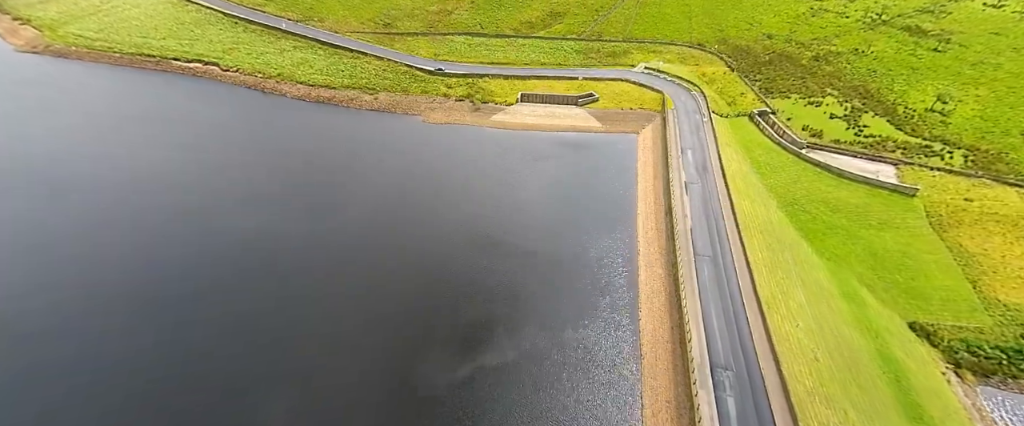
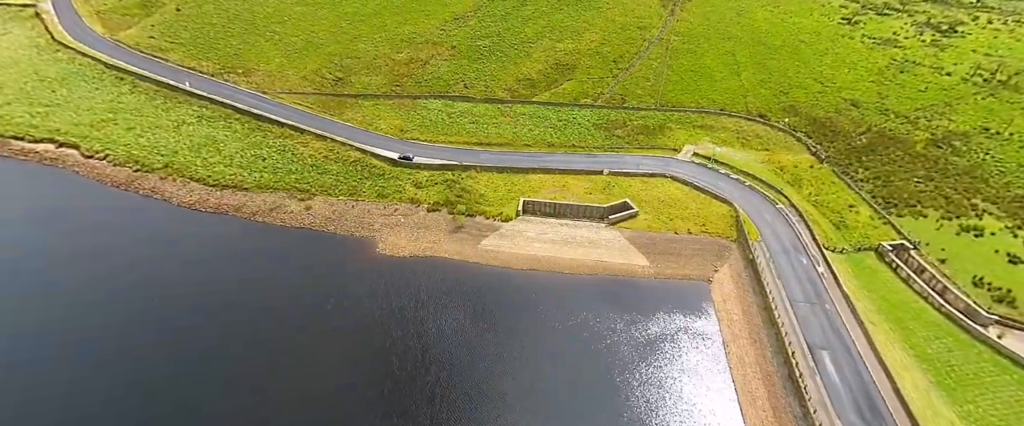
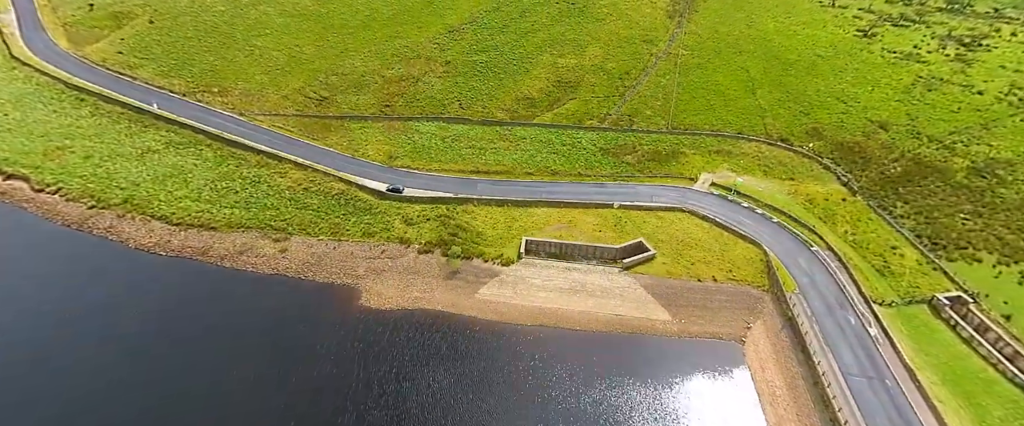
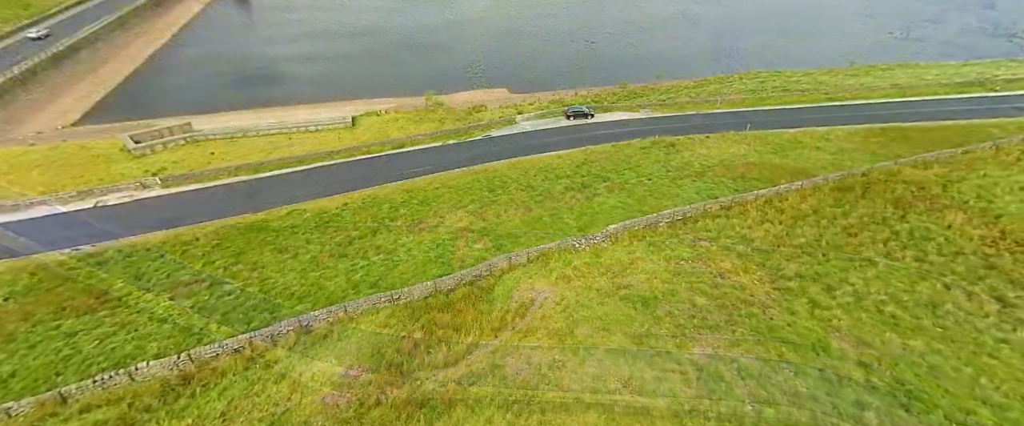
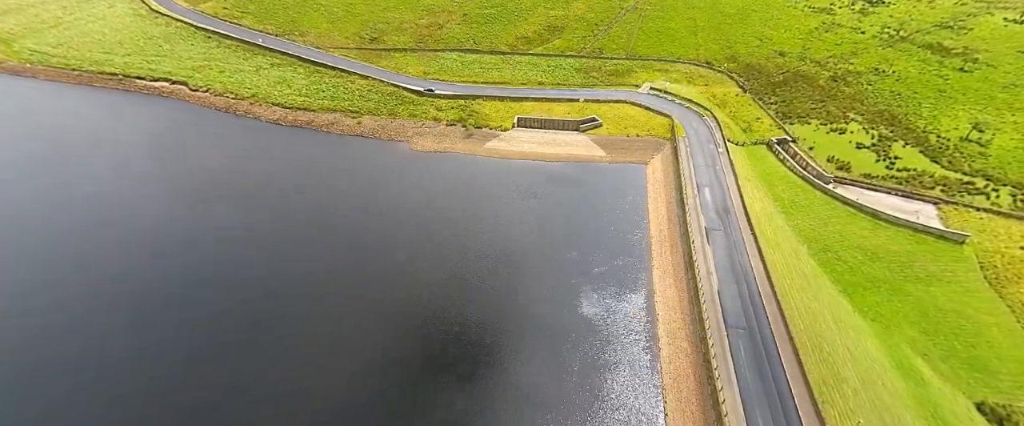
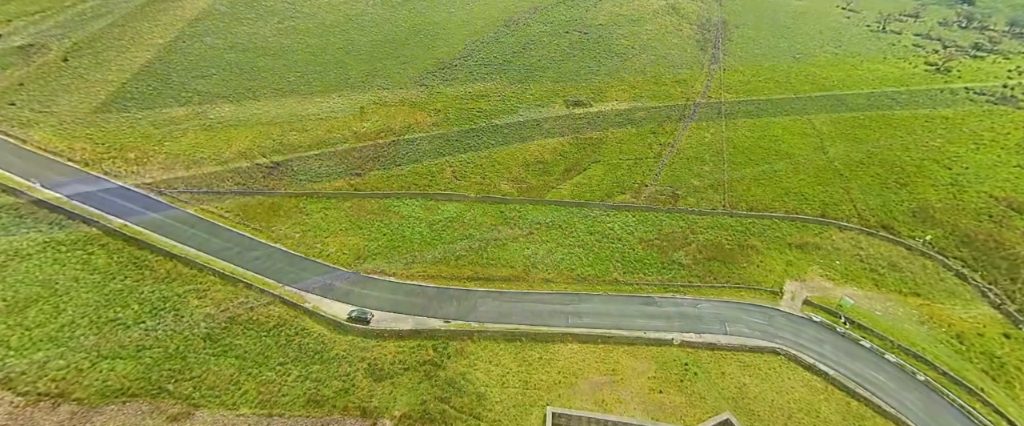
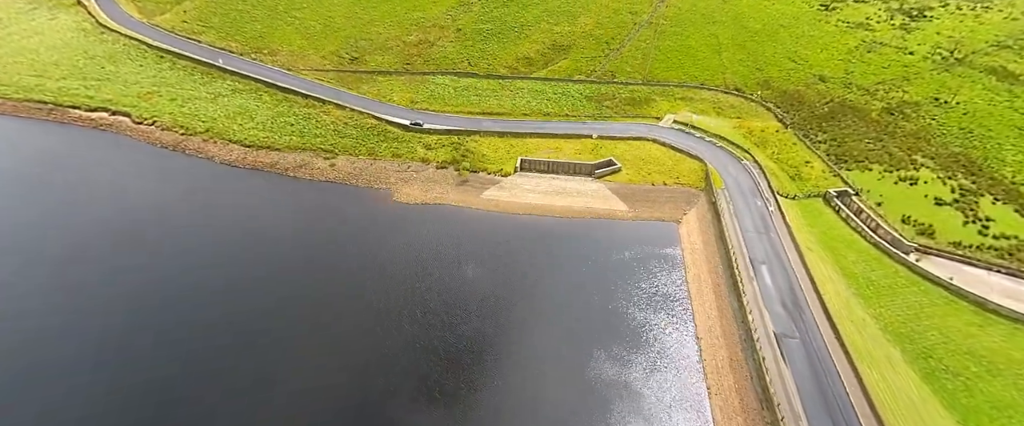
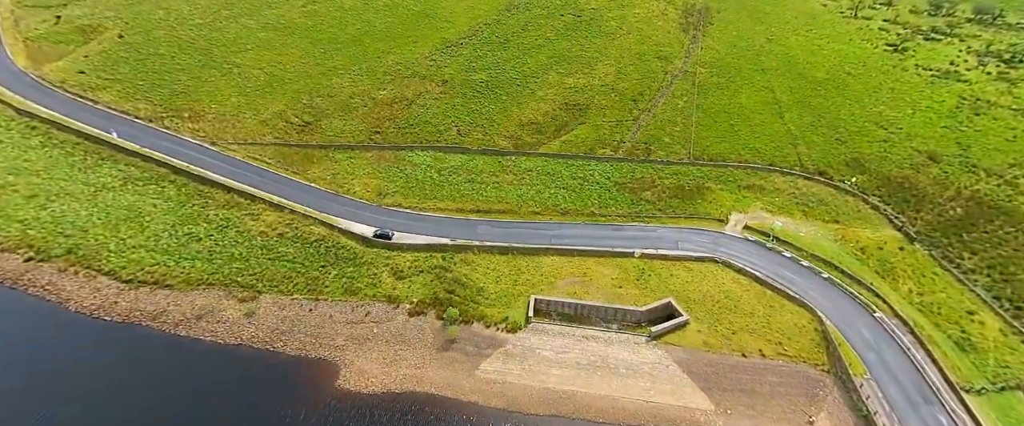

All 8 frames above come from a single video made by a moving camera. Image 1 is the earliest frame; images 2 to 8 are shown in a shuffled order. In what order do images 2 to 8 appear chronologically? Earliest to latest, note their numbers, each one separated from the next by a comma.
5, 7, 2, 3, 8, 6, 4
